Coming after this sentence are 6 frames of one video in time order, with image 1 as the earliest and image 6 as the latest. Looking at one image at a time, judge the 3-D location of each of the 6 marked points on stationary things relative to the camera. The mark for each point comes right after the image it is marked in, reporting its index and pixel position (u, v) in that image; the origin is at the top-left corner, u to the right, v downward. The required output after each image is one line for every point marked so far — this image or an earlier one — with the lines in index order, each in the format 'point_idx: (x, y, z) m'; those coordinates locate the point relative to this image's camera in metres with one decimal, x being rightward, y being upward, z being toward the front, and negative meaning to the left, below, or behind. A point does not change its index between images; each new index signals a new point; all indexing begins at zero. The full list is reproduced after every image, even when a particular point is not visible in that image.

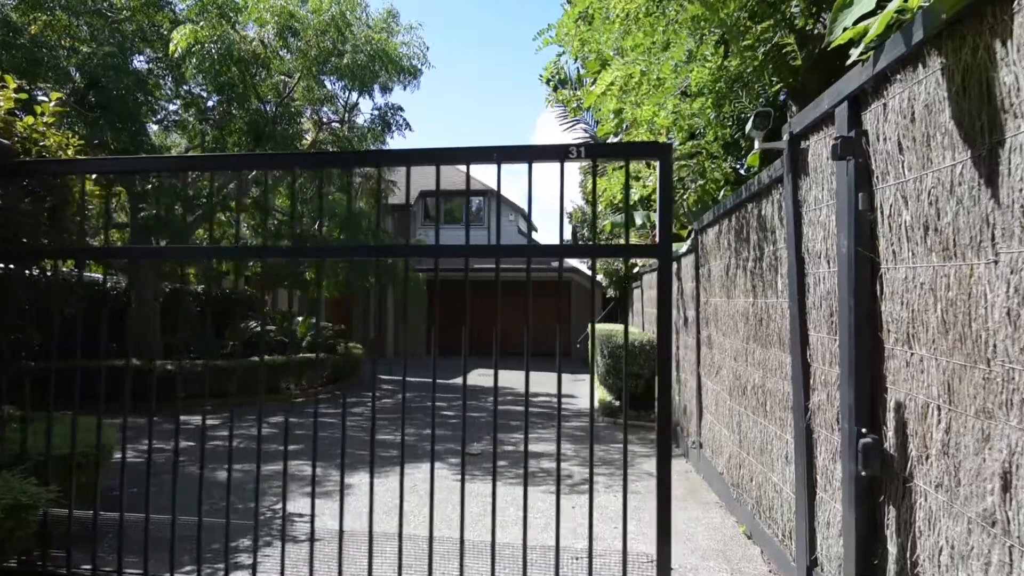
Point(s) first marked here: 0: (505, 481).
0: (-0.1, -2.4, +7.0) m
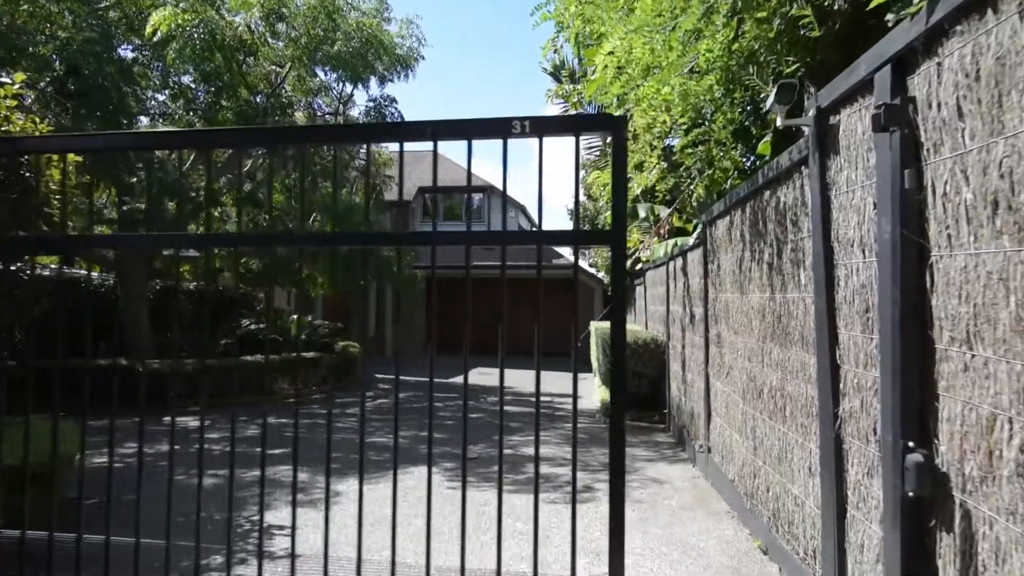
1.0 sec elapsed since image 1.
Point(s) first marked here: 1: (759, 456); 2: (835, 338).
0: (-0.1, -2.3, +6.6) m
1: (+2.1, -1.4, +4.7) m
2: (+1.9, -0.3, +3.3) m
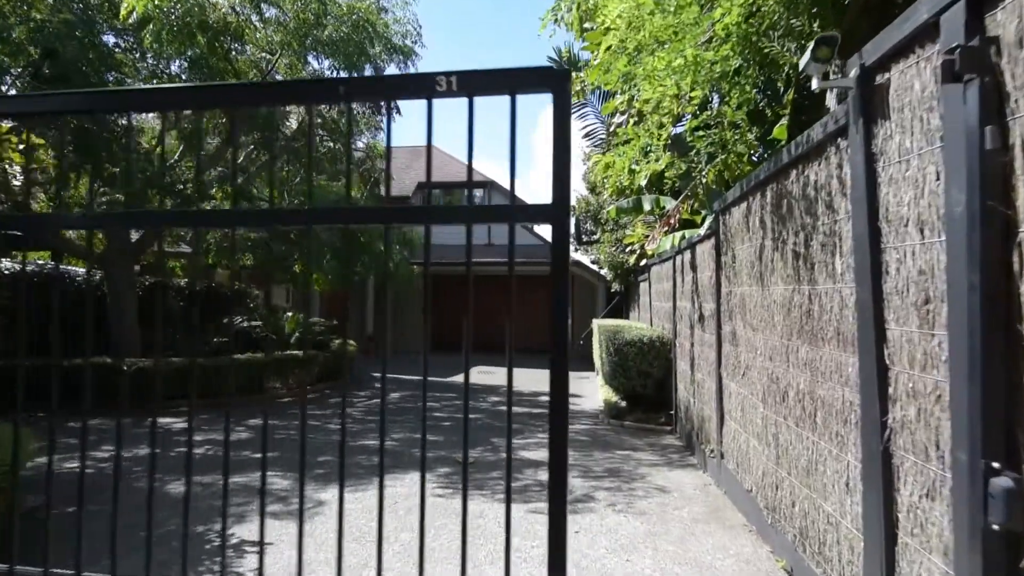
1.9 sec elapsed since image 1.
0: (-0.1, -2.2, +6.1) m
1: (+2.0, -1.3, +4.2) m
2: (+1.8, -0.2, +2.8) m
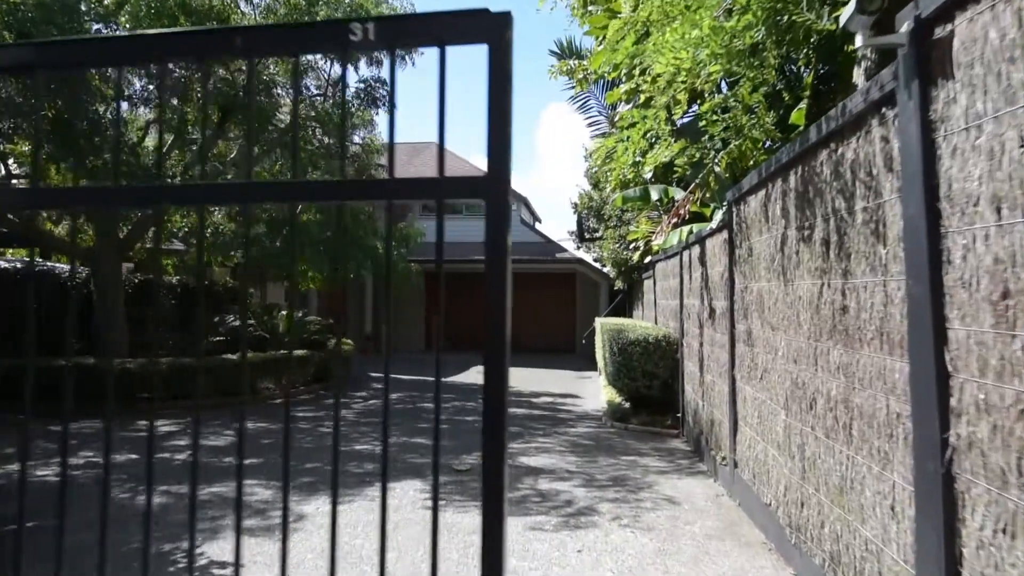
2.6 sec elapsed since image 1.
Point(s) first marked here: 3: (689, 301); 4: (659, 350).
0: (-0.2, -2.2, +5.7) m
1: (+2.0, -1.3, +3.8) m
2: (+1.8, -0.2, +2.4) m
3: (+2.8, -0.2, +8.8) m
4: (+2.6, -1.1, +10.0) m
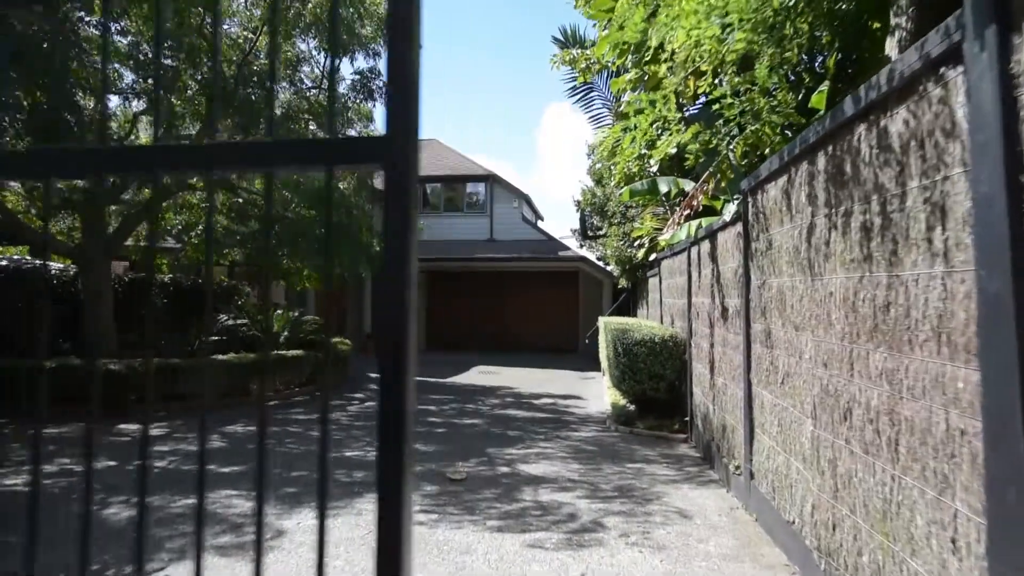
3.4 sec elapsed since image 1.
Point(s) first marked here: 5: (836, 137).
0: (-0.2, -2.2, +5.3) m
1: (+2.0, -1.3, +3.3) m
2: (+1.8, -0.2, +1.9) m
3: (+2.8, -0.2, +8.4) m
4: (+2.6, -1.1, +9.5) m
5: (+2.0, +0.9, +3.4) m
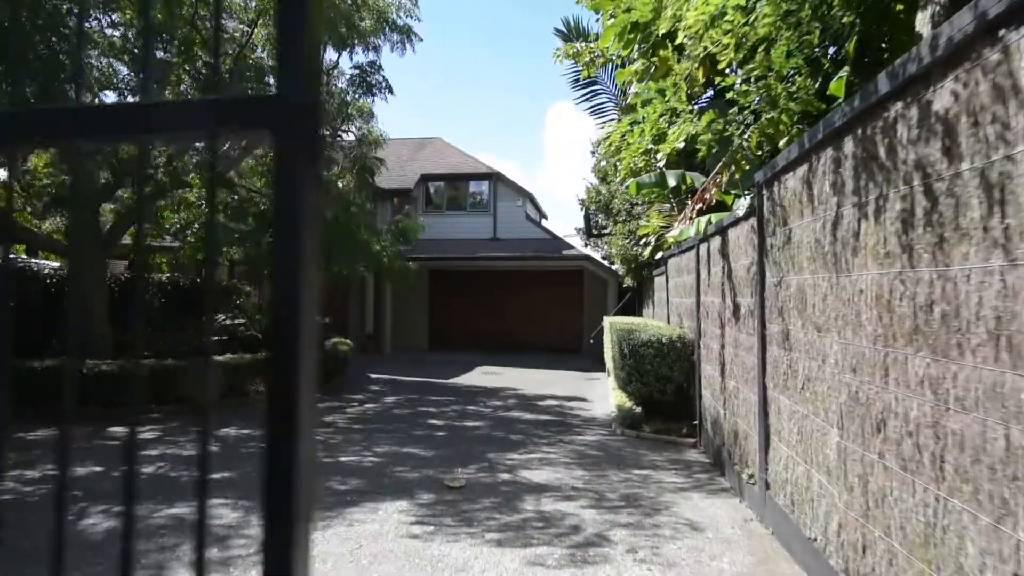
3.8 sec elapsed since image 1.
0: (-0.2, -2.2, +5.0) m
1: (+1.9, -1.2, +3.0) m
2: (+1.7, -0.2, +1.6) m
3: (+2.8, -0.1, +8.1) m
4: (+2.6, -1.0, +9.2) m
5: (+1.9, +0.9, +3.1) m
